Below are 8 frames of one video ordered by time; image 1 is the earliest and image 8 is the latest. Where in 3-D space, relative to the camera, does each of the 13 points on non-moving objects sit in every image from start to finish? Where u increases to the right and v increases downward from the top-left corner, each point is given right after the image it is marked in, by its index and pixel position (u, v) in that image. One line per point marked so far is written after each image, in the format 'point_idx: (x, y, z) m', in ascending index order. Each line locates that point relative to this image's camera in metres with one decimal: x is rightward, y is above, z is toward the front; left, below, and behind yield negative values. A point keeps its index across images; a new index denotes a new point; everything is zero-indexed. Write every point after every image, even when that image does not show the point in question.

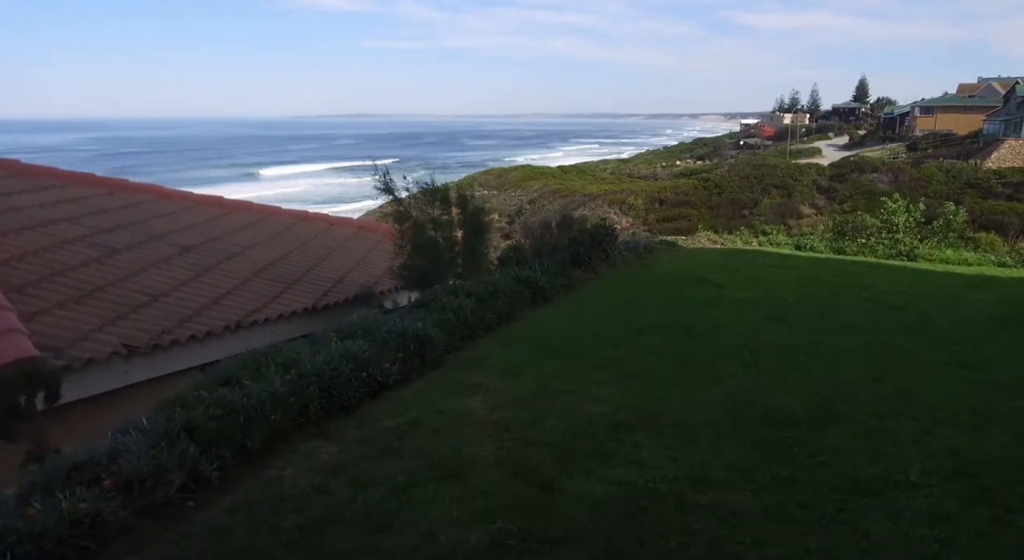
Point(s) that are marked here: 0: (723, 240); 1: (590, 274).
0: (+3.9, +0.7, +11.8) m
1: (+1.1, +0.1, +9.3) m
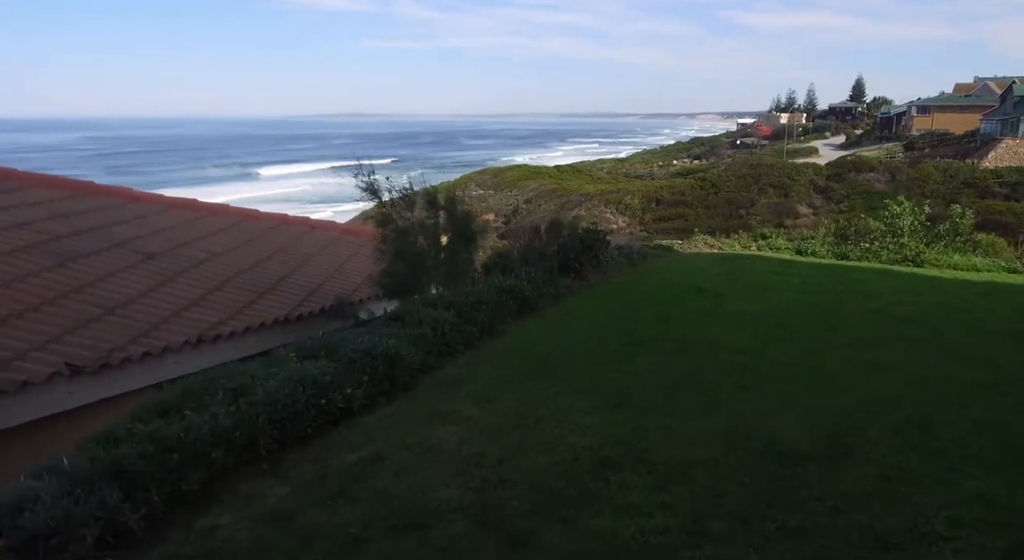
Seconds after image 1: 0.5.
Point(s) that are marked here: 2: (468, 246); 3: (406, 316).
0: (+3.7, +0.6, +11.4) m
1: (+0.9, 0.0, +8.8) m
2: (-0.6, +0.4, +8.3) m
3: (-1.1, -0.4, +6.6) m
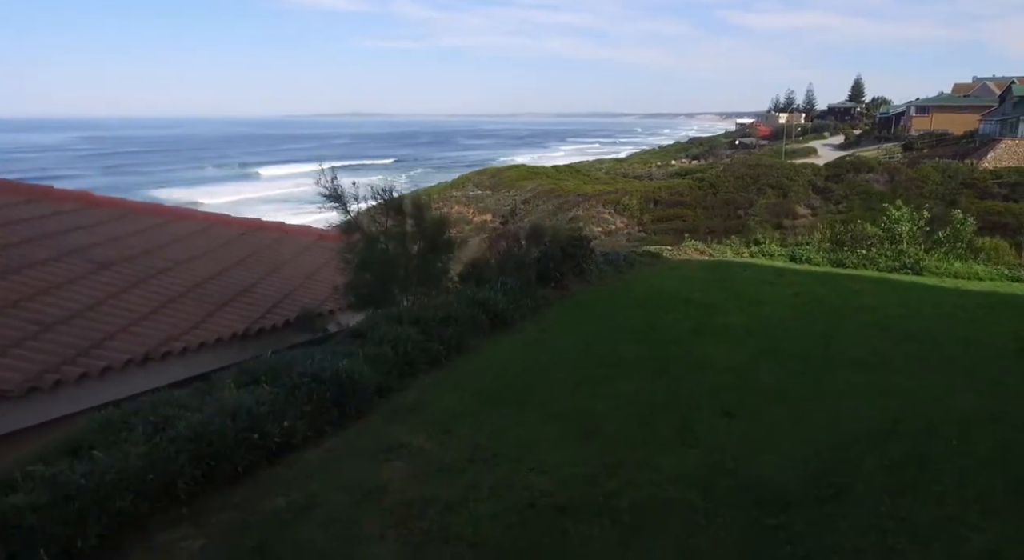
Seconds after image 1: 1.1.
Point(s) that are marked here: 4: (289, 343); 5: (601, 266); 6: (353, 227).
0: (+3.4, +0.5, +10.9) m
1: (+0.6, -0.2, +8.4) m
2: (-0.9, +0.3, +7.8) m
3: (-1.4, -0.5, +6.1) m
4: (-2.7, -0.8, +7.8) m
5: (+1.3, +0.2, +9.4) m
6: (-1.9, +0.6, +7.6) m
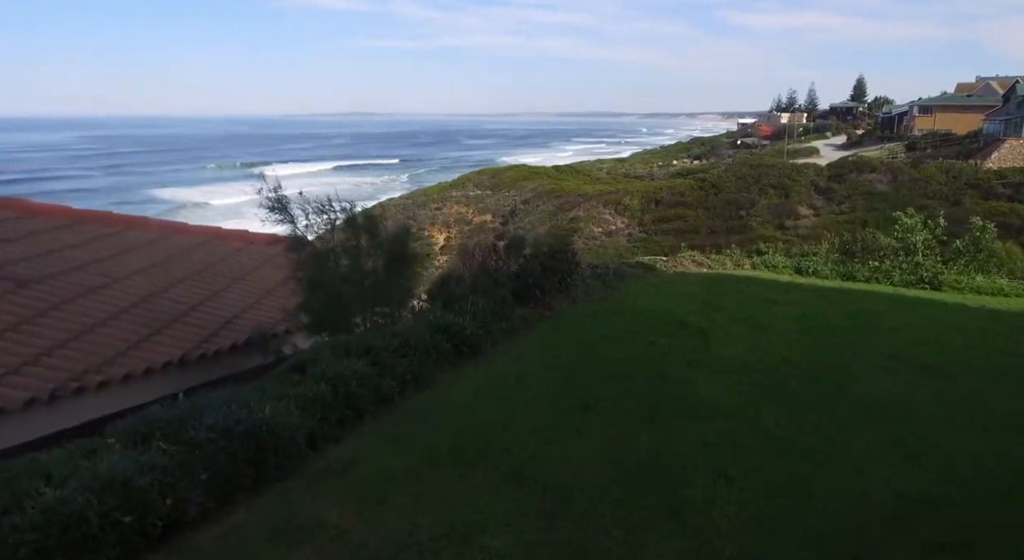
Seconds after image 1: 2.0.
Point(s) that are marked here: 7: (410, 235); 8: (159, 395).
0: (+3.1, +0.3, +10.1) m
1: (+0.3, -0.4, +7.6) m
2: (-1.2, +0.1, +7.0) m
3: (-1.7, -0.7, +5.3) m
4: (-3.0, -1.0, +6.9) m
5: (+1.0, 0.0, +8.6) m
6: (-2.2, +0.4, +6.7) m
7: (-1.2, +0.5, +7.2) m
8: (-3.5, -1.1, +6.2) m
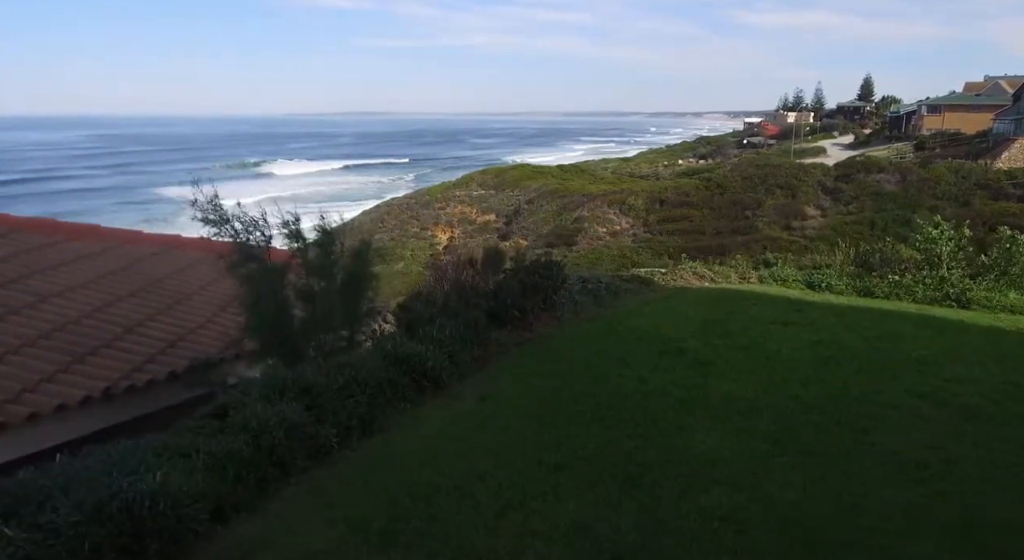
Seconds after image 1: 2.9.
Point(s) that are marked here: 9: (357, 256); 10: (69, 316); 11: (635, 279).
0: (+2.9, +0.1, +9.2) m
1: (+0.1, -0.6, +6.7) m
2: (-1.4, -0.1, +6.2) m
3: (-2.0, -0.9, +4.5) m
4: (-3.3, -1.2, +6.1) m
5: (+0.8, -0.2, +7.7) m
6: (-2.5, +0.2, +5.9) m
7: (-1.4, +0.3, +6.4) m
8: (-3.7, -1.3, +5.4) m
9: (-1.5, +0.2, +6.2) m
10: (-4.6, -0.5, +6.4) m
11: (+1.7, 0.0, +8.8) m
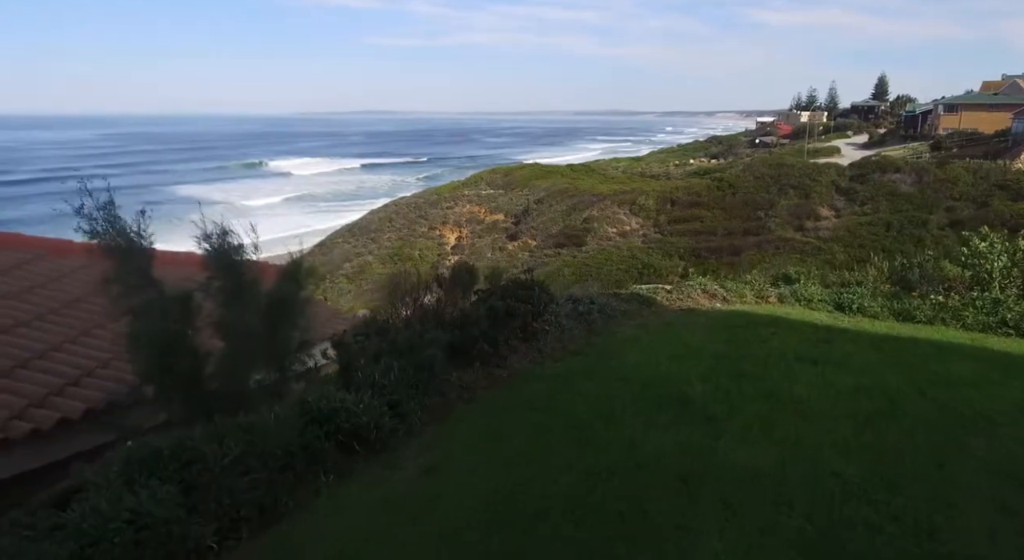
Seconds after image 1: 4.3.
0: (+2.7, -0.1, +8.0) m
1: (-0.2, -0.8, +5.5) m
2: (-1.7, -0.3, +5.0) m
3: (-2.3, -1.1, +3.3) m
4: (-3.6, -1.4, +5.0) m
5: (+0.5, -0.5, +6.5) m
6: (-2.7, 0.0, +4.8) m
7: (-1.7, +0.1, +5.2) m
8: (-4.0, -1.5, +4.3) m
9: (-1.8, 0.0, +5.0) m
10: (-4.9, -0.7, +5.3) m
11: (+1.5, -0.2, +7.6) m
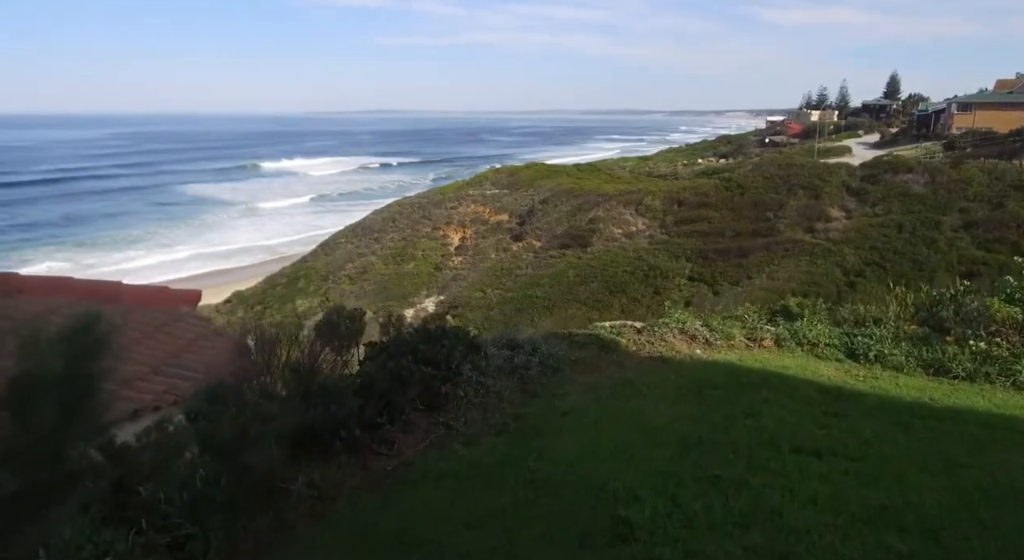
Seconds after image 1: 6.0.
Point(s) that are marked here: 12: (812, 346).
0: (+2.0, -0.5, +6.4) m
1: (-0.9, -1.2, +4.0) m
2: (-2.5, -0.7, +3.5) m
3: (-3.0, -1.5, +1.8) m
4: (-4.3, -1.8, +3.5) m
5: (-0.2, -0.8, +5.0) m
6: (-3.5, -0.4, +3.3) m
7: (-2.4, -0.3, +3.7) m
8: (-4.8, -1.9, +2.8) m
9: (-2.5, -0.3, +3.5) m
10: (-5.6, -1.0, +3.8) m
11: (+0.8, -0.6, +6.1) m
12: (+2.9, -0.6, +6.1) m
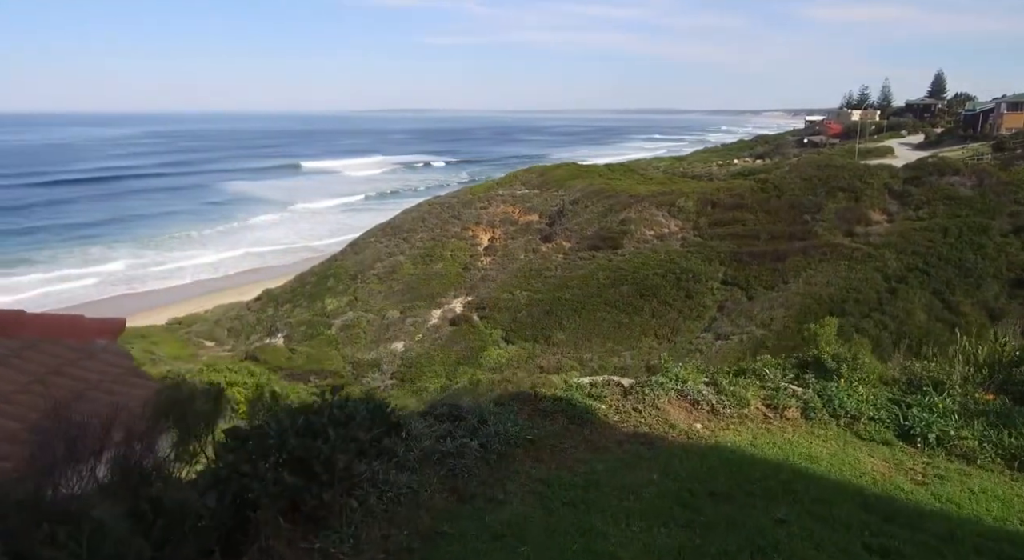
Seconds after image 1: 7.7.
0: (+1.6, -0.9, +5.0) m
1: (-1.4, -1.5, +2.7) m
2: (-3.0, -1.0, +2.3) m
3: (-3.7, -1.8, +0.7) m
4: (-4.8, -2.1, +2.4) m
5: (-0.6, -1.2, +3.7) m
6: (-4.0, -0.7, +2.1) m
7: (-2.9, -0.6, +2.5) m
8: (-5.3, -2.2, +1.7) m
9: (-3.0, -0.7, +2.3) m
10: (-6.1, -1.3, +2.8) m
11: (+0.4, -1.0, +4.7) m
12: (+2.5, -1.0, +4.7) m
